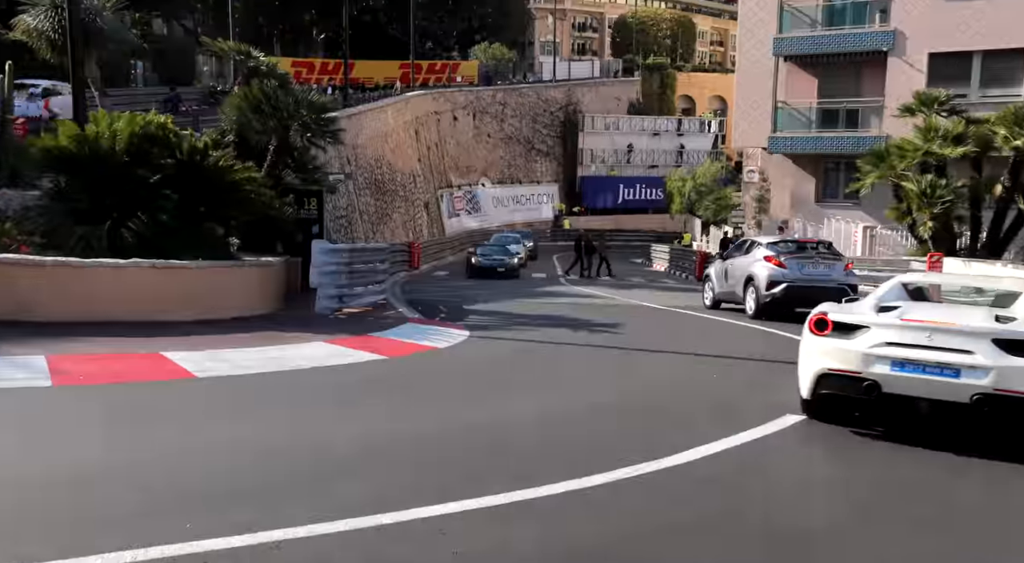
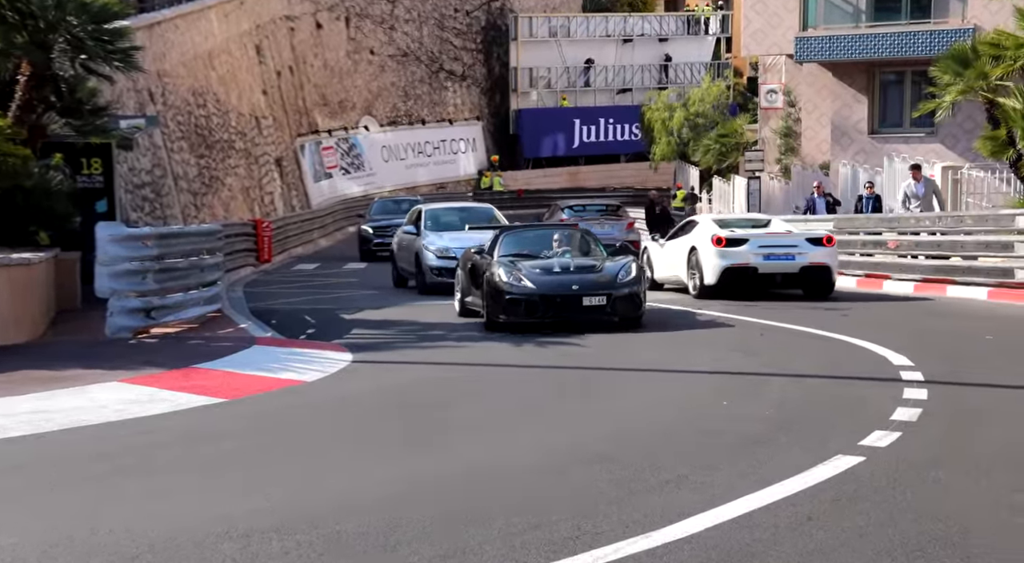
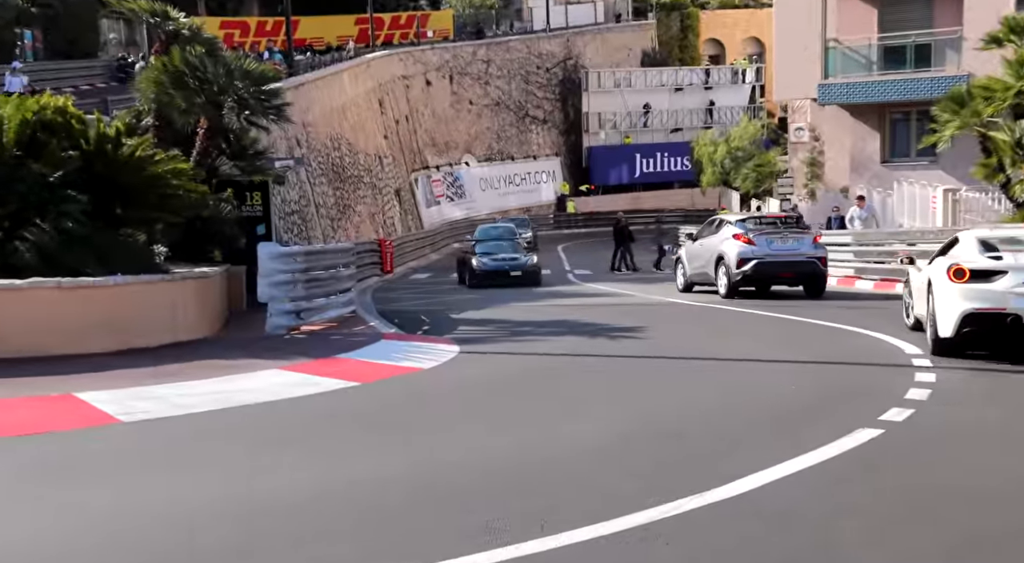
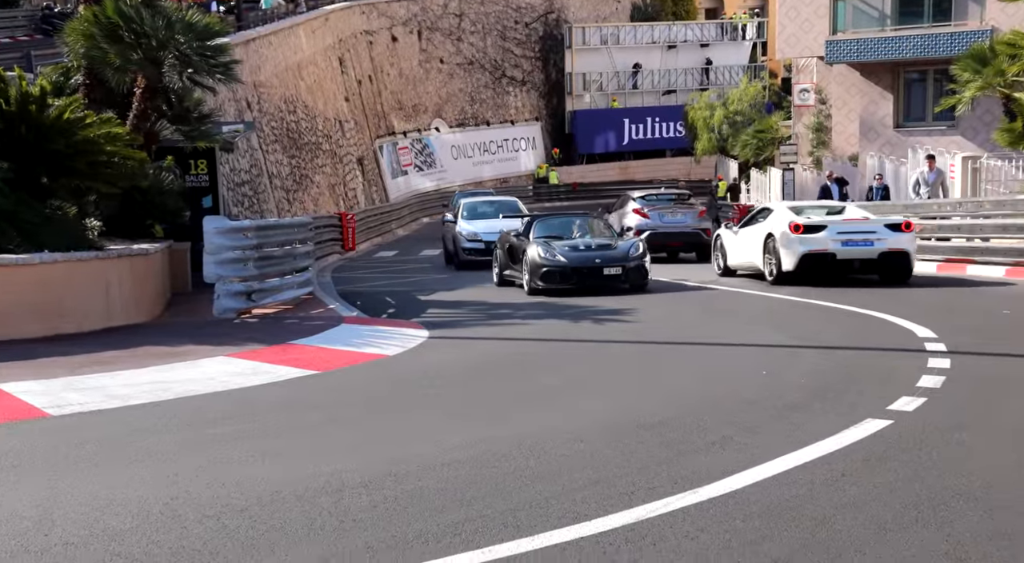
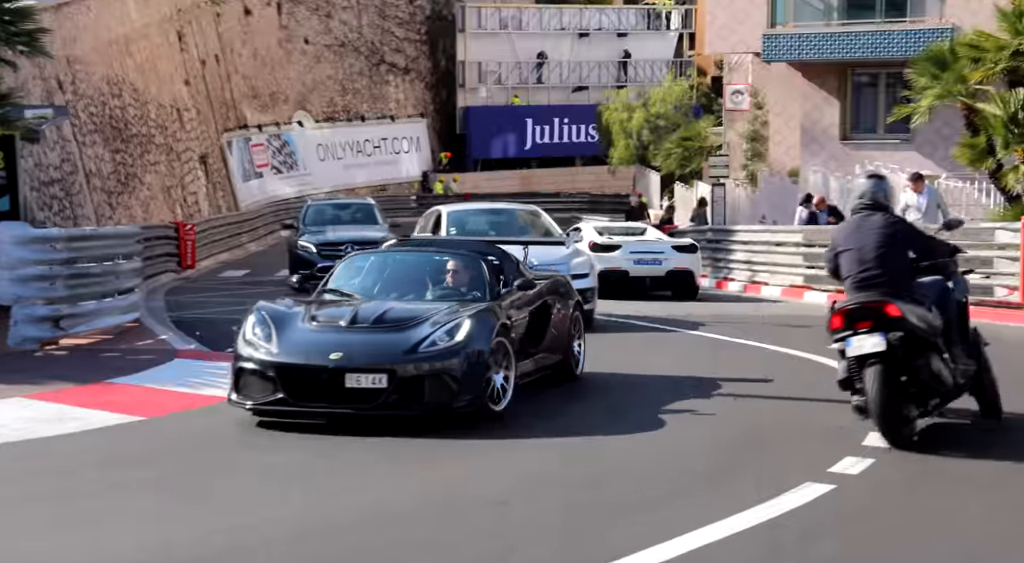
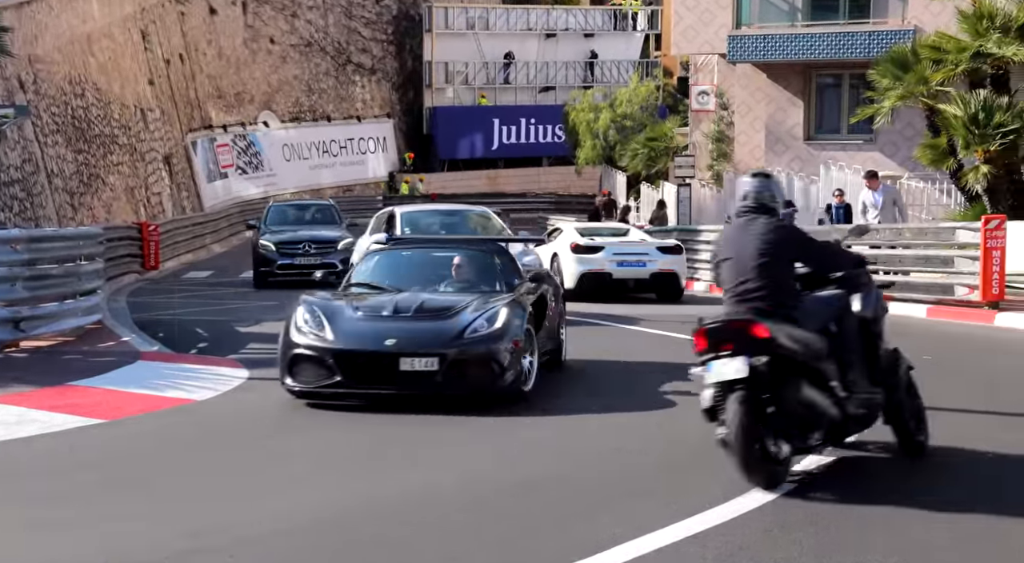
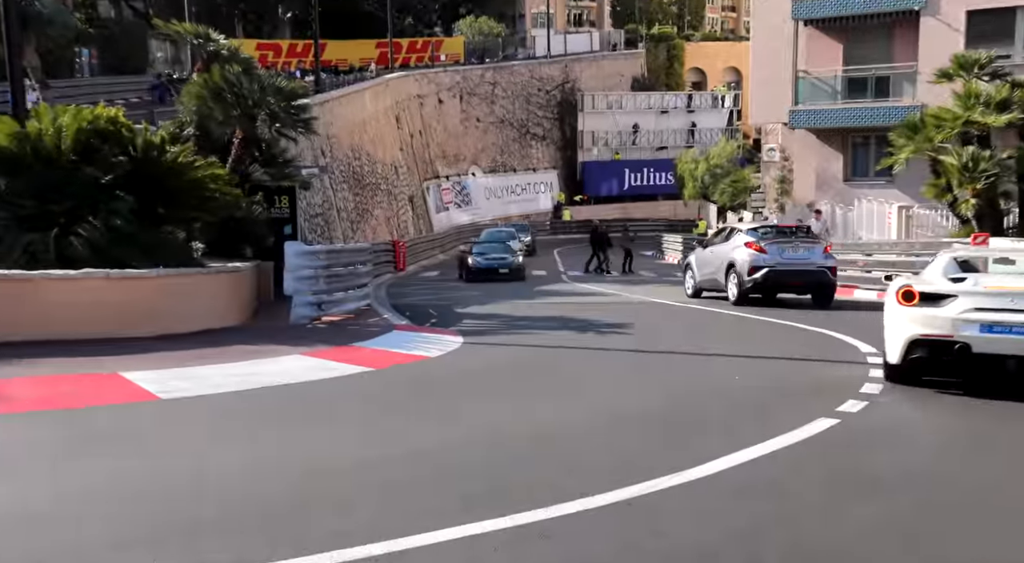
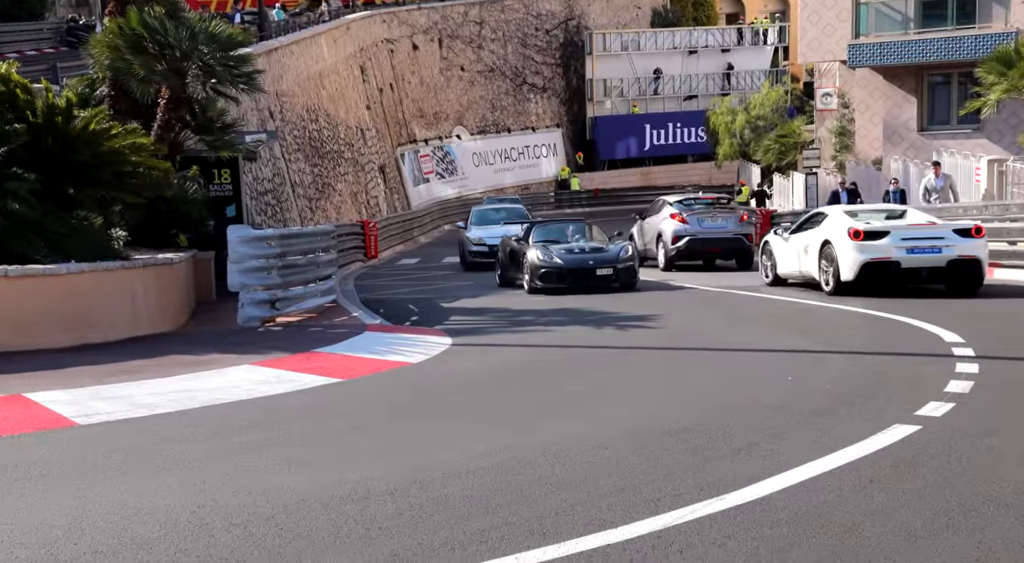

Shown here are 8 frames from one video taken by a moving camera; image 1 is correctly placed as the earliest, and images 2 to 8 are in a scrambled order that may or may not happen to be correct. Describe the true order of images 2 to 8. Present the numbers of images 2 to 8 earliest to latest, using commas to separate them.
7, 3, 8, 4, 2, 6, 5
